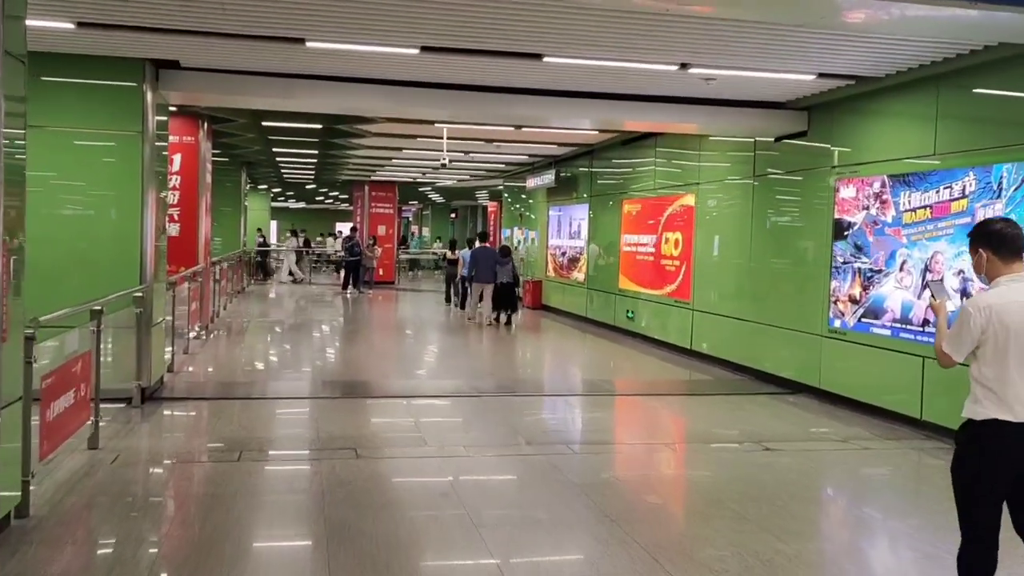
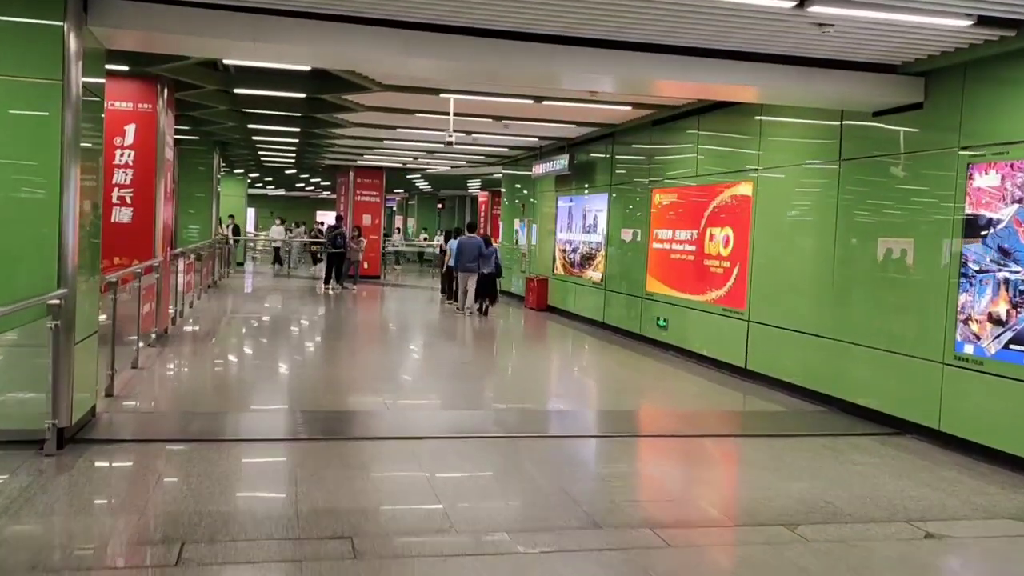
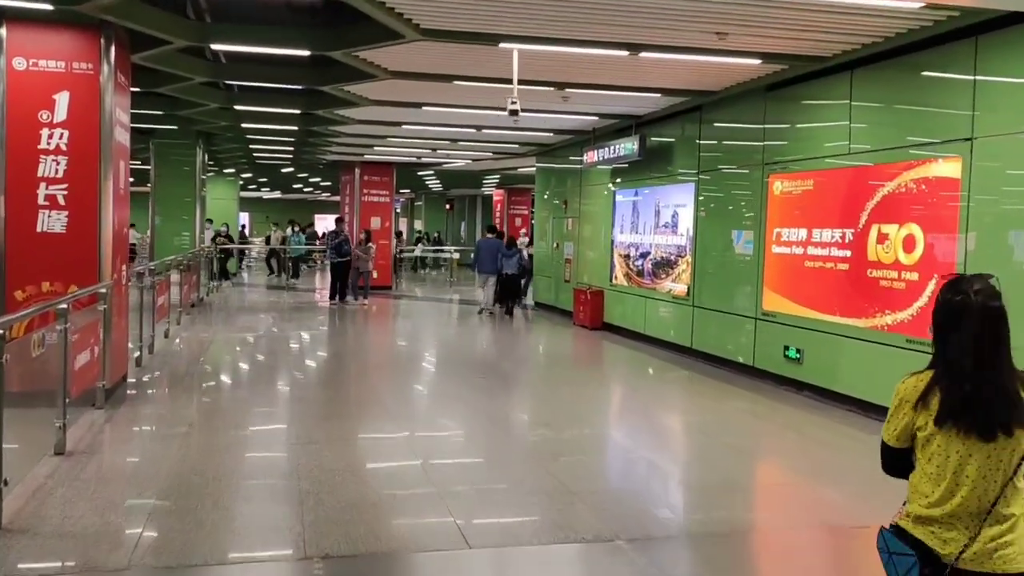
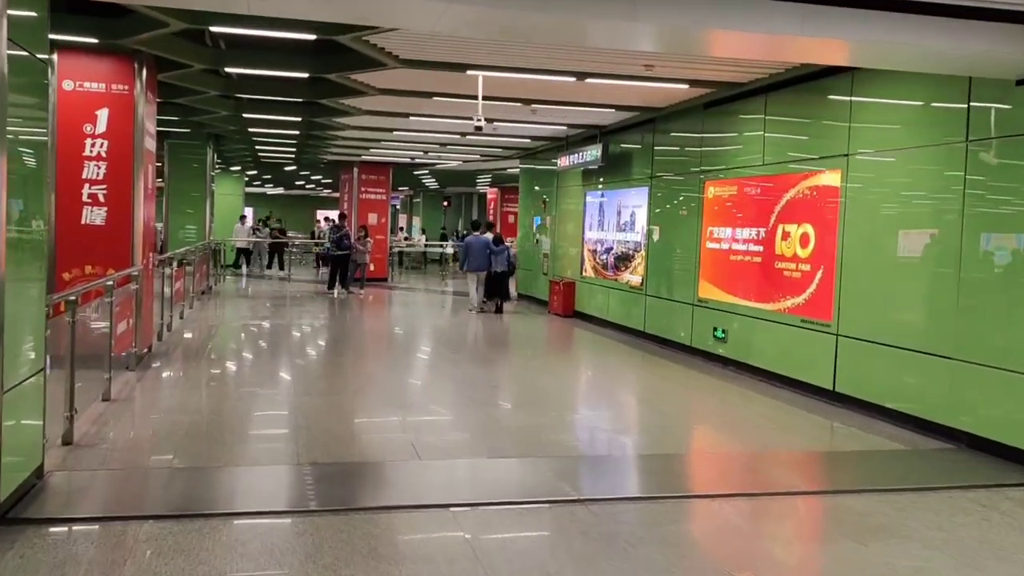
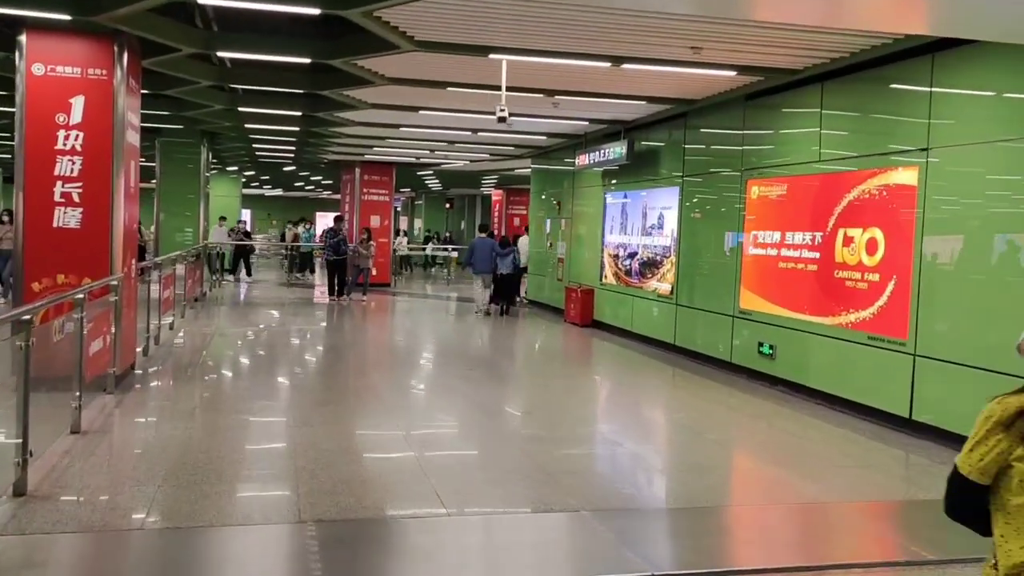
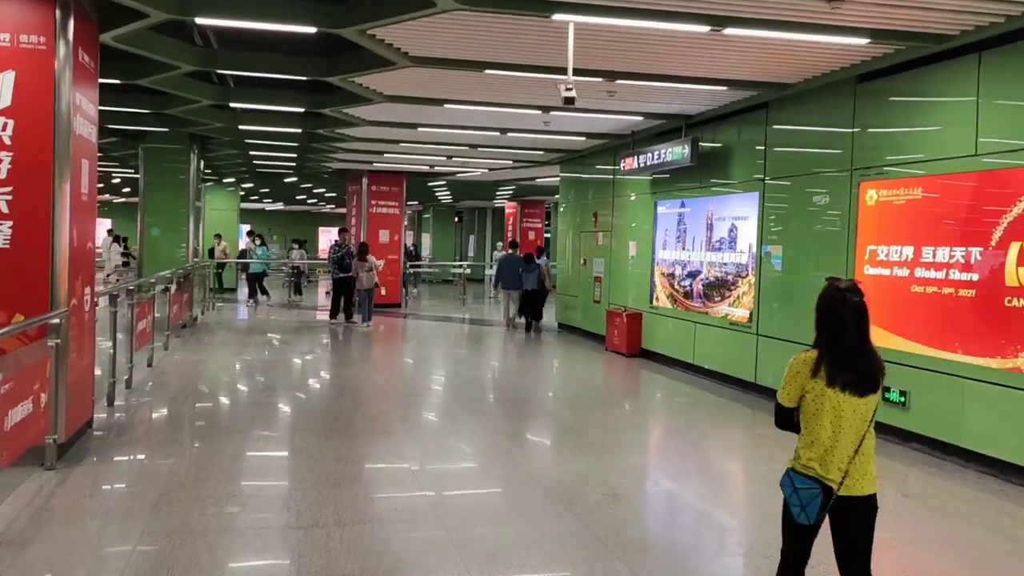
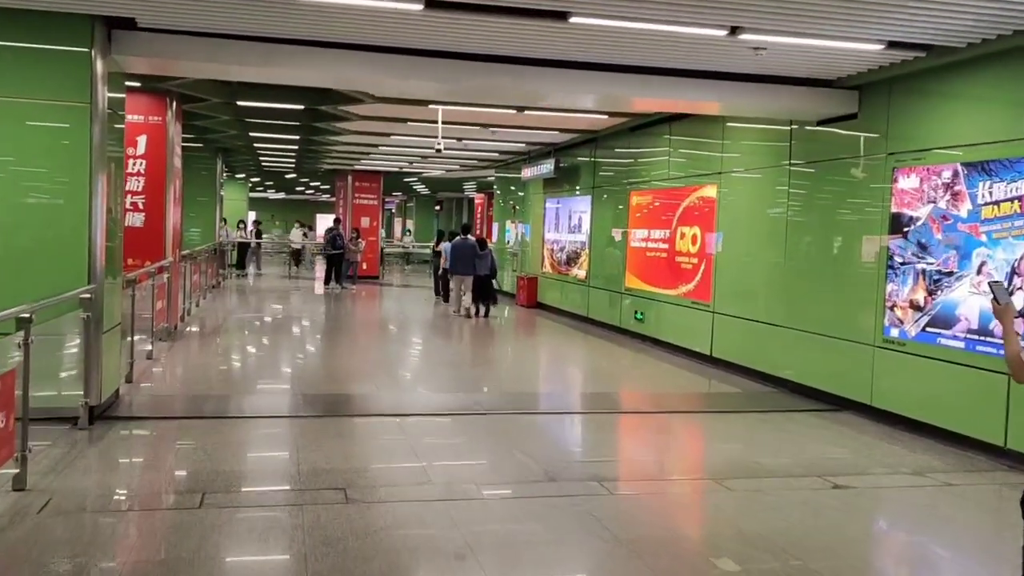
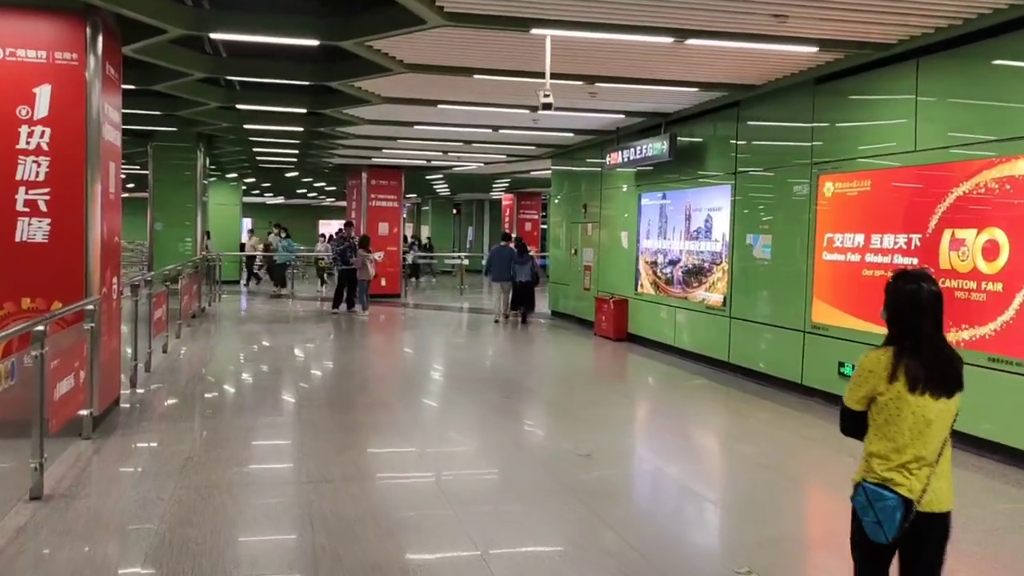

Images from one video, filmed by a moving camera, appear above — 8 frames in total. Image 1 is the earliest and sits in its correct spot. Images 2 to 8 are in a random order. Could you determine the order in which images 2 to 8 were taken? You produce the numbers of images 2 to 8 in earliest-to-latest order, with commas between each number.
7, 2, 4, 5, 3, 8, 6
